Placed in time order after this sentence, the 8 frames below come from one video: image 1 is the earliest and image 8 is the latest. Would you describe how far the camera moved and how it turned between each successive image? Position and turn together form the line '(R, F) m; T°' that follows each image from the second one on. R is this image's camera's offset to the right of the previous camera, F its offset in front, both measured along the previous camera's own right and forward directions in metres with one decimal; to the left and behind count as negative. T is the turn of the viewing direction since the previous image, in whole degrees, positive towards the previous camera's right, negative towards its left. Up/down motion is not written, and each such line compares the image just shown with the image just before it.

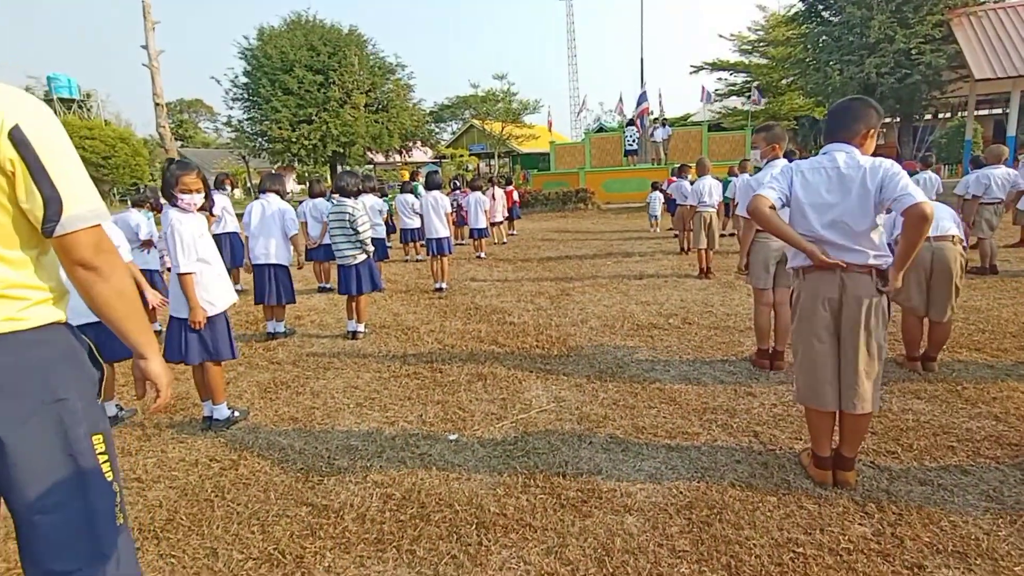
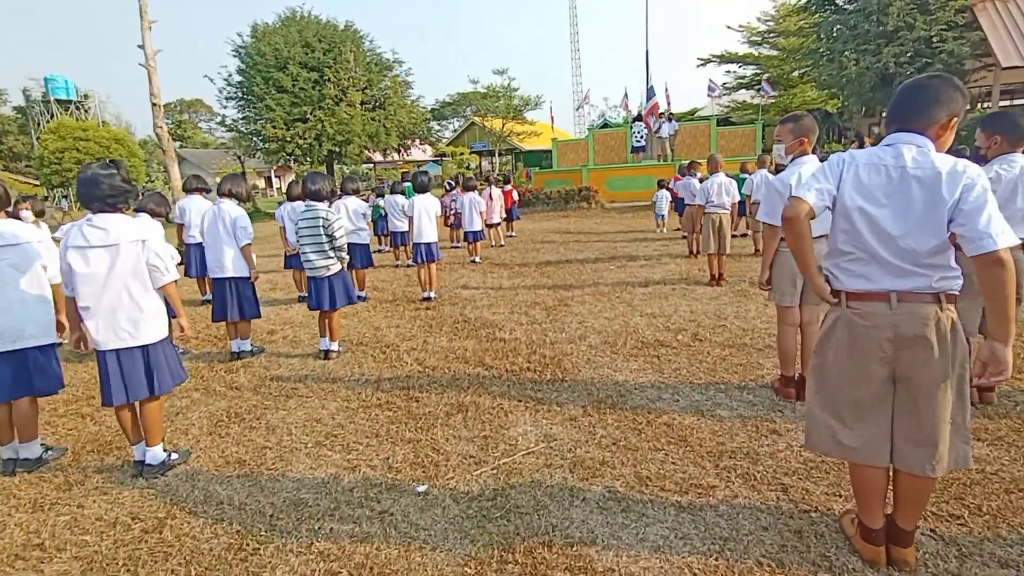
(+0.2, +0.6) m; -1°
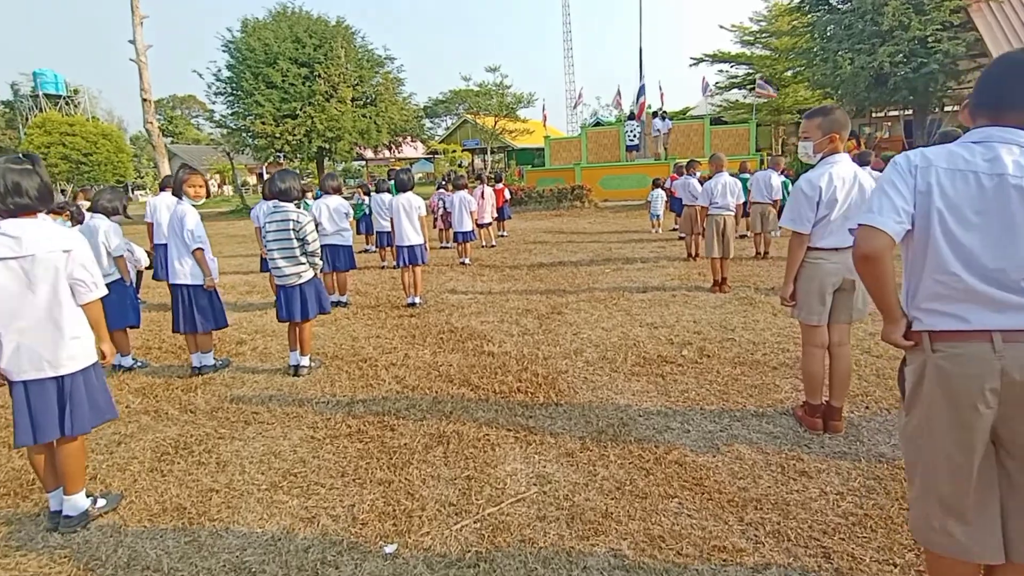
(+0.1, +0.5) m; 0°
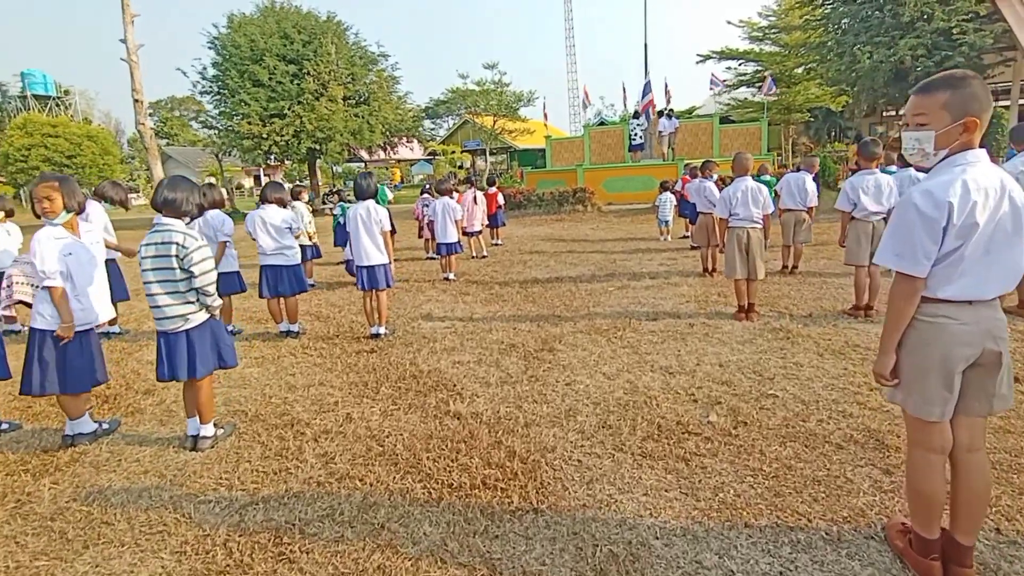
(+0.3, +1.1) m; 0°
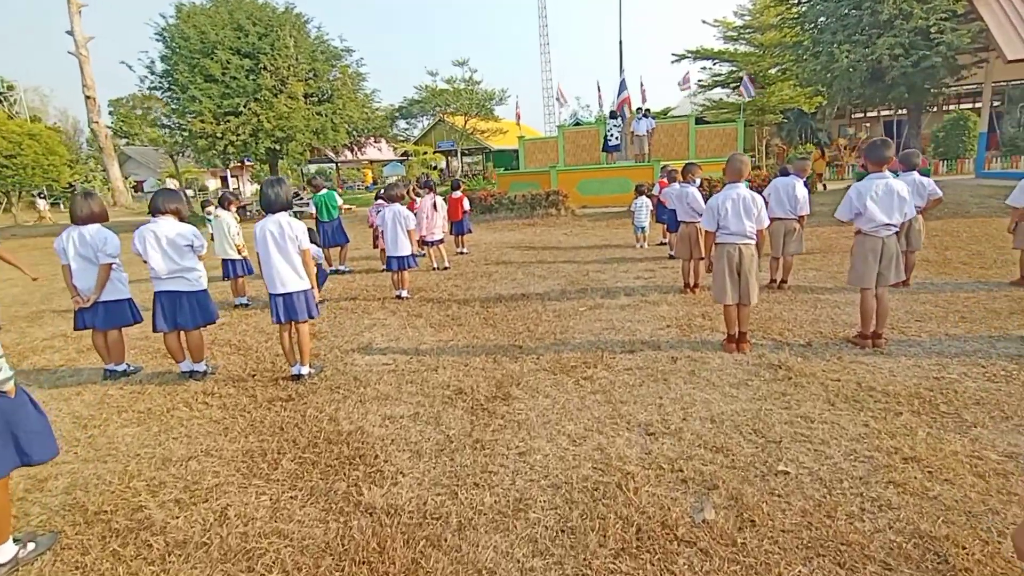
(+0.4, +0.9) m; +2°
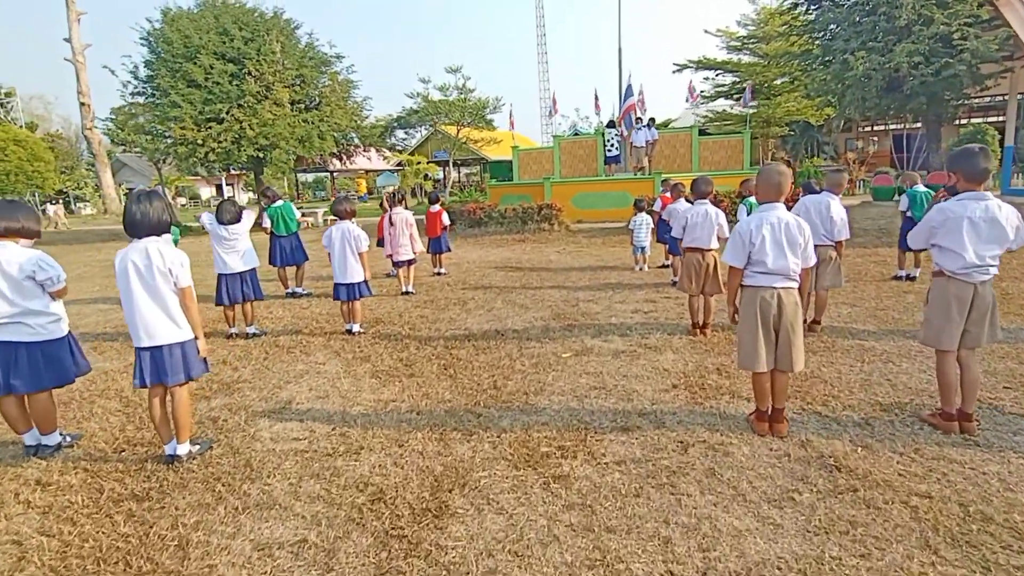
(+0.4, +1.2) m; 0°
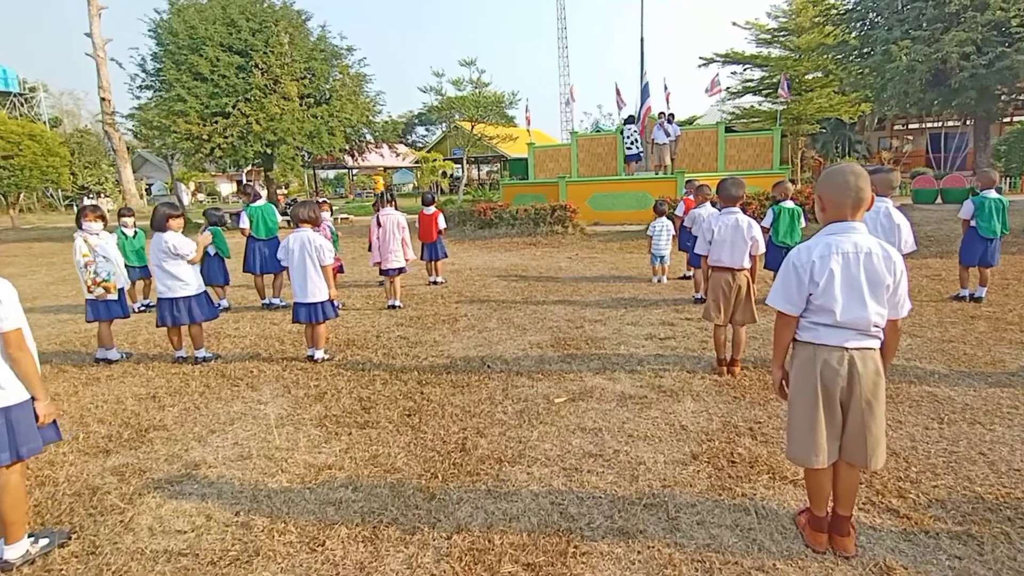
(+0.4, +0.9) m; -2°
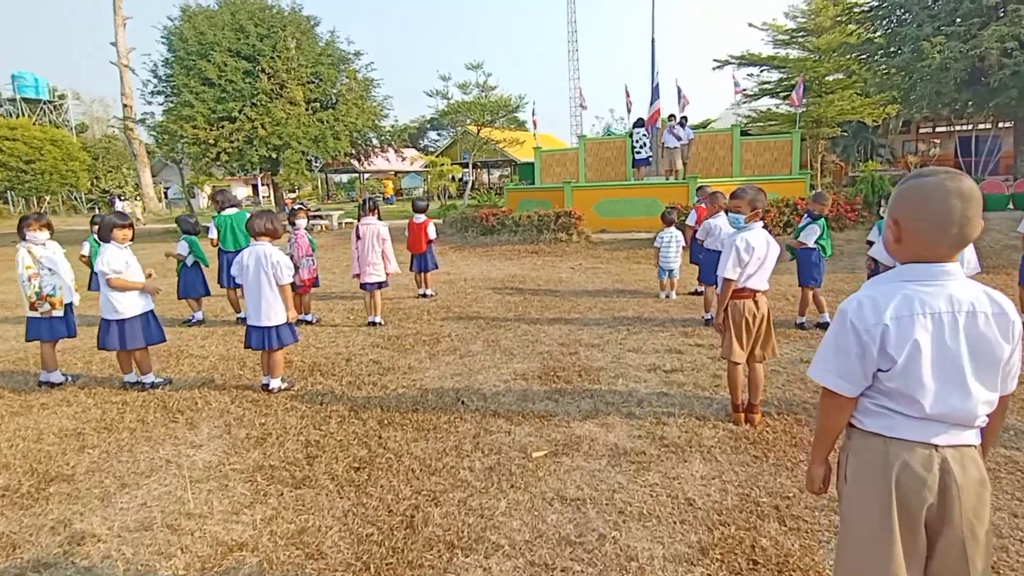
(+0.4, +0.7) m; -2°
